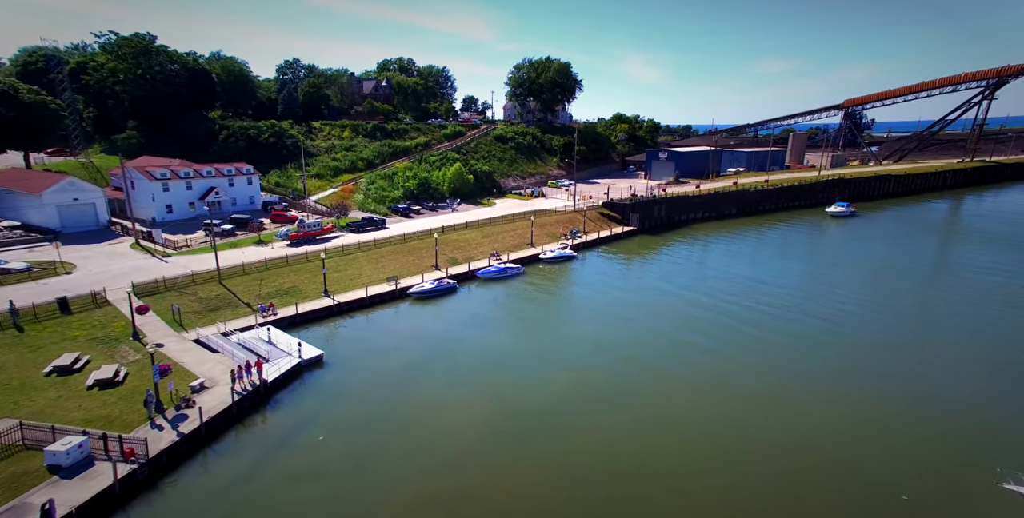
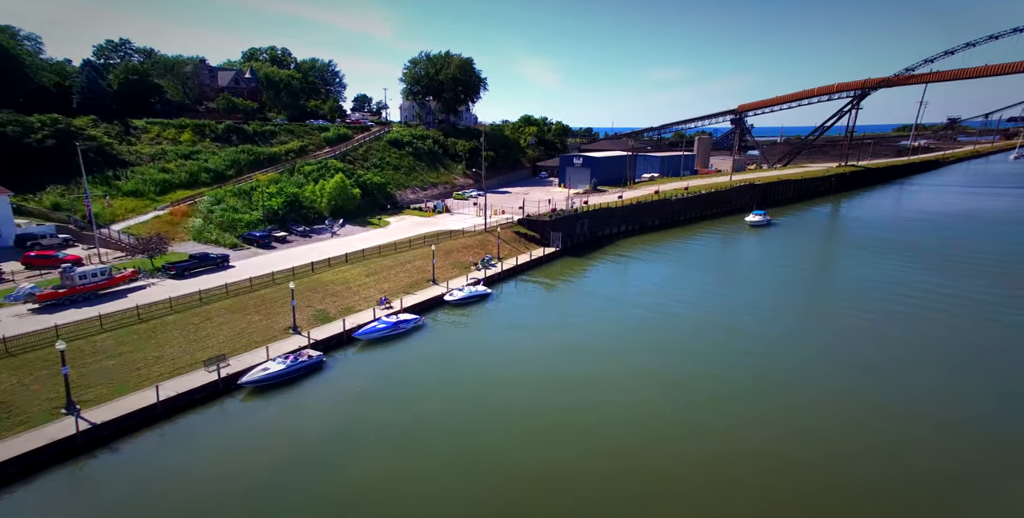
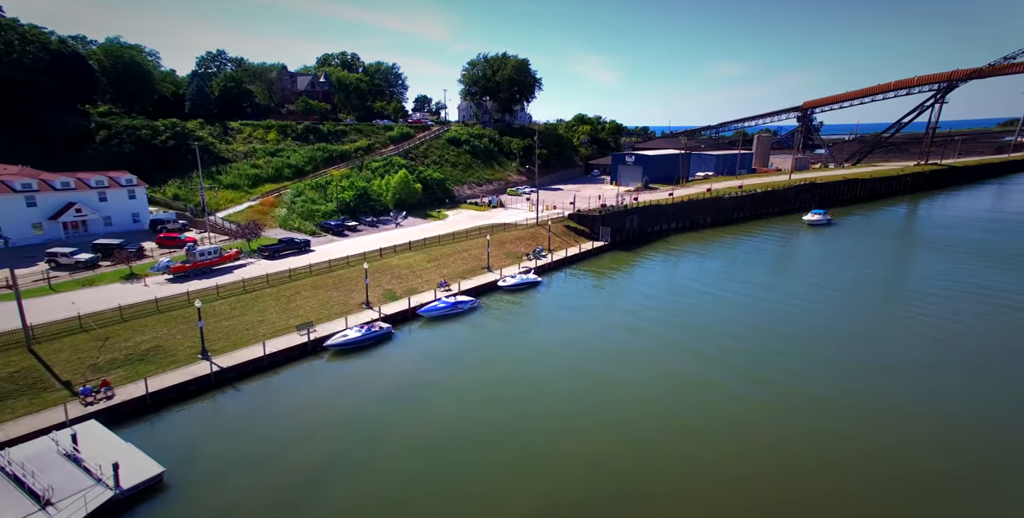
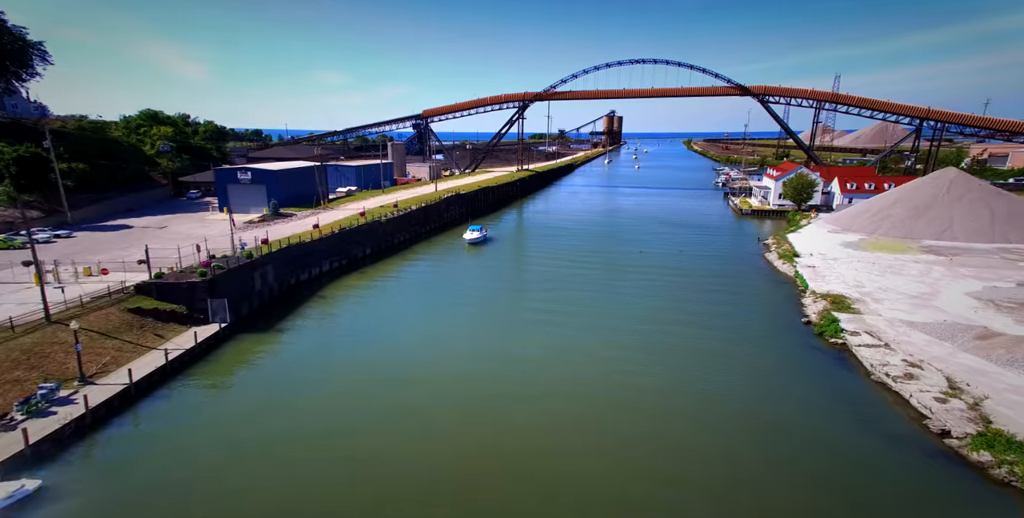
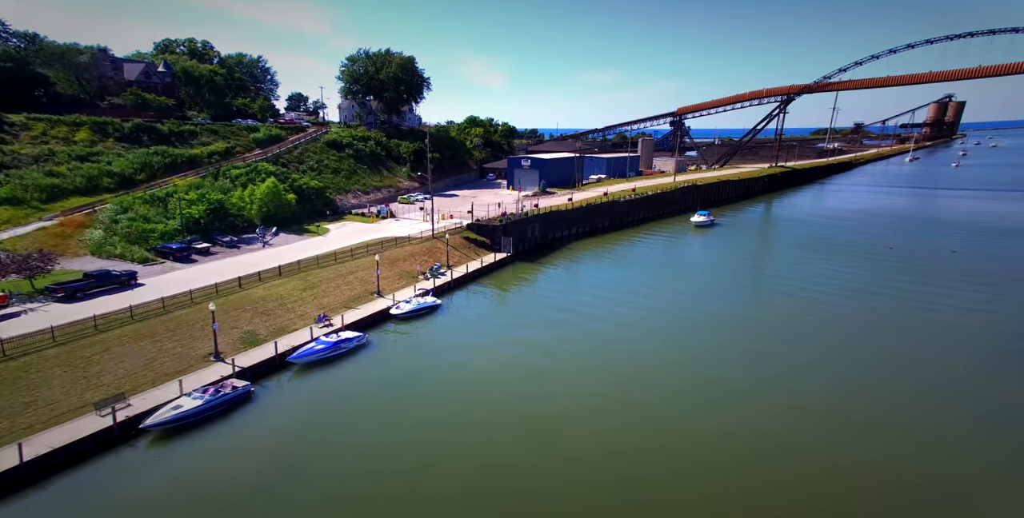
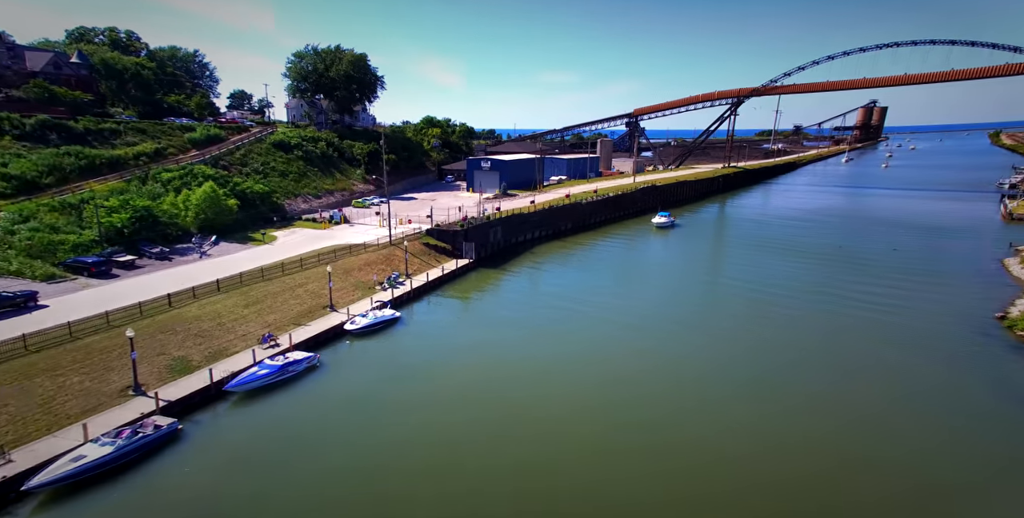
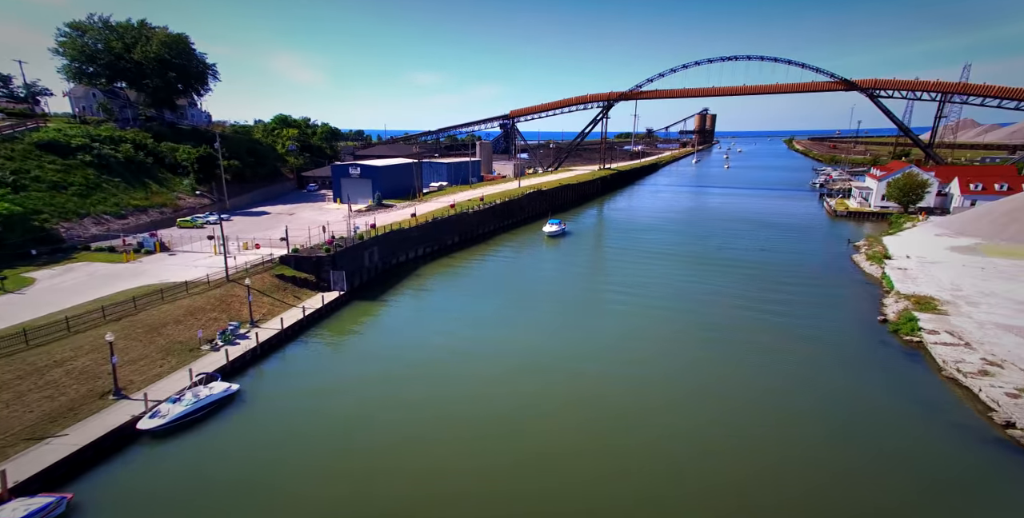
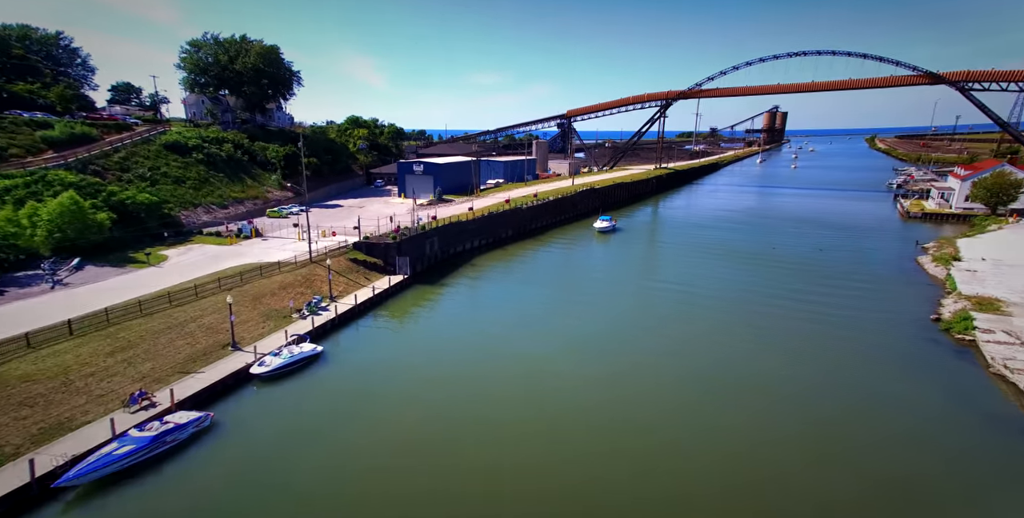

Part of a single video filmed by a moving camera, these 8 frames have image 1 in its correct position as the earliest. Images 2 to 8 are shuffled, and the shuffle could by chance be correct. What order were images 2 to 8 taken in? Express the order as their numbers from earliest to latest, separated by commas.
3, 2, 5, 6, 8, 7, 4
